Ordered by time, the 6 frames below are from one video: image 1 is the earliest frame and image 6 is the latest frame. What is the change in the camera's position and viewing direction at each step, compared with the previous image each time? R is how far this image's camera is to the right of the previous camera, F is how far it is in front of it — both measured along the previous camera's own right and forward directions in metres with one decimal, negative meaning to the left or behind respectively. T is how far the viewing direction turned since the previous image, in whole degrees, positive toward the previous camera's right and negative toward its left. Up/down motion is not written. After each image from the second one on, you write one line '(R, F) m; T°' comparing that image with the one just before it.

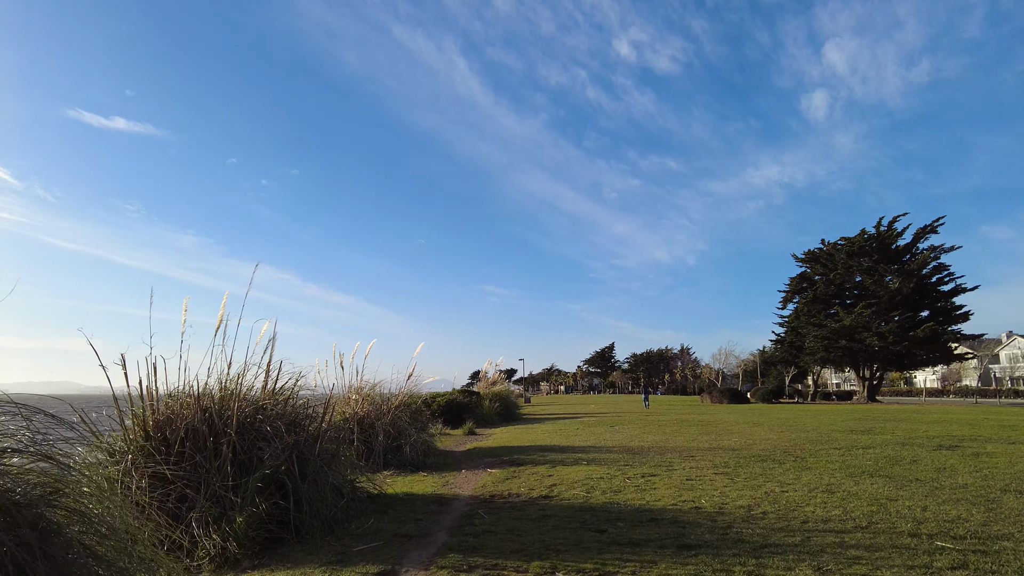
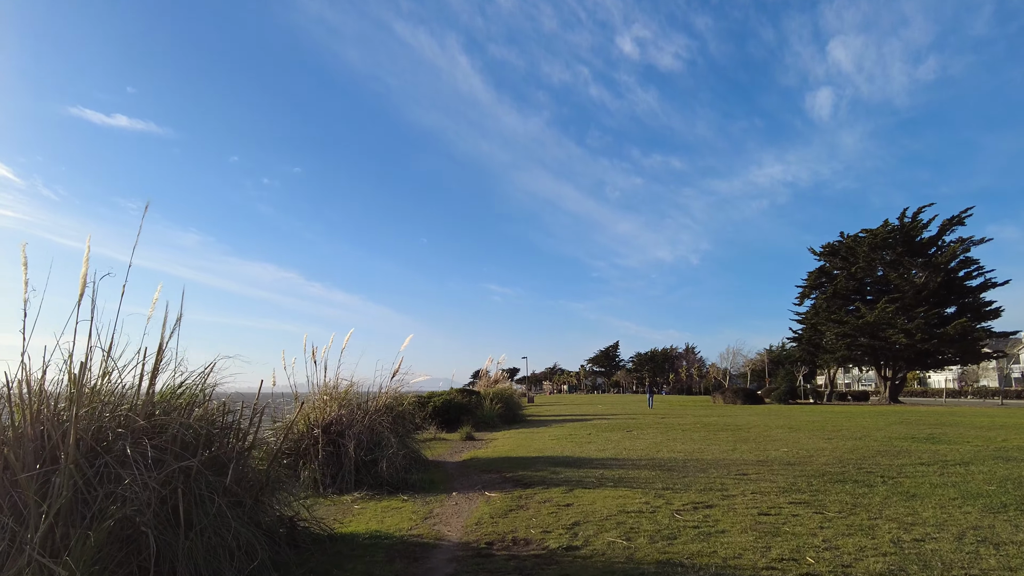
(0.0, +1.9) m; 0°
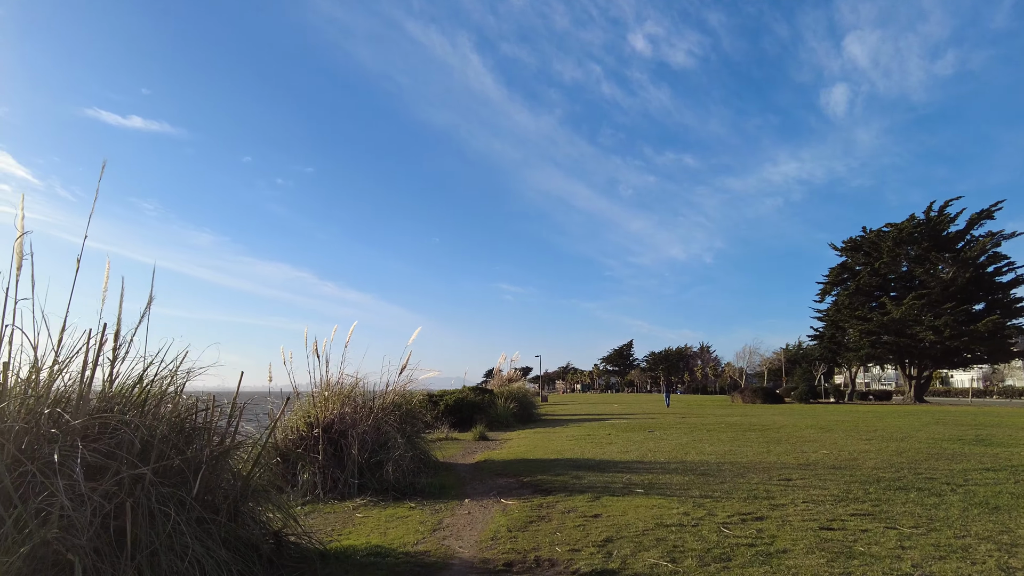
(-0.1, +0.7) m; -1°
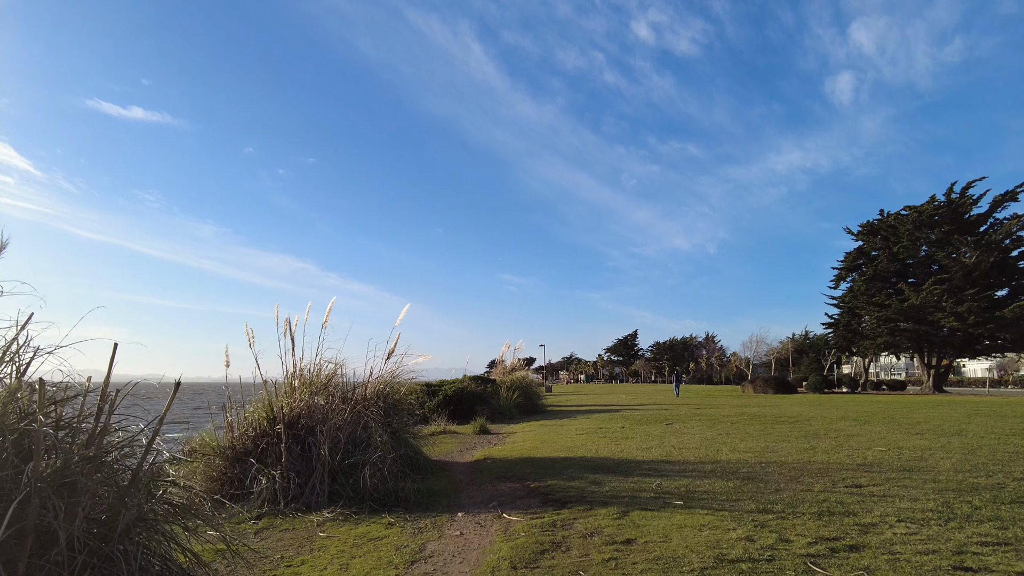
(0.0, +1.3) m; 0°
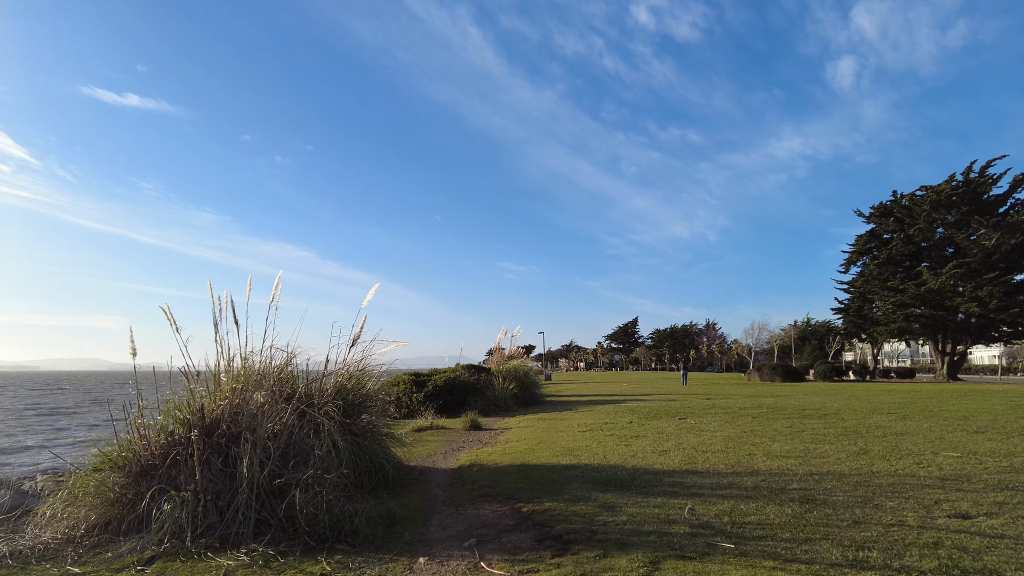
(+0.1, +1.4) m; 0°
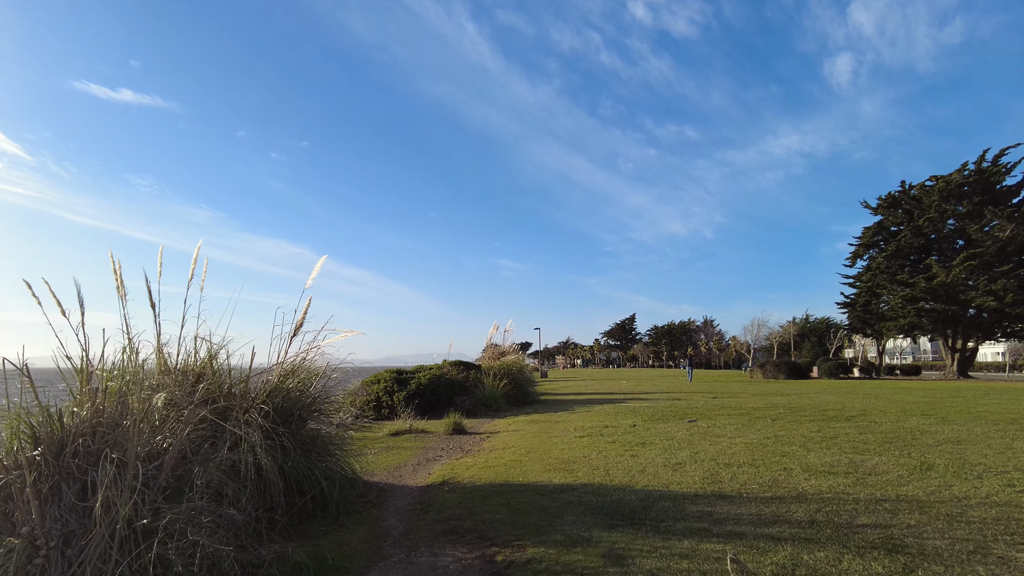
(+0.2, +1.3) m; 0°
